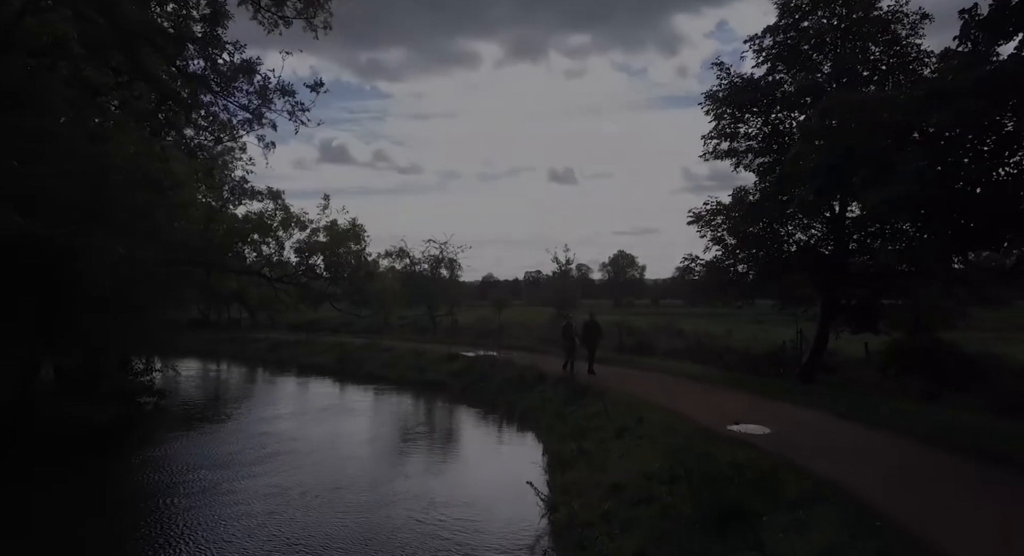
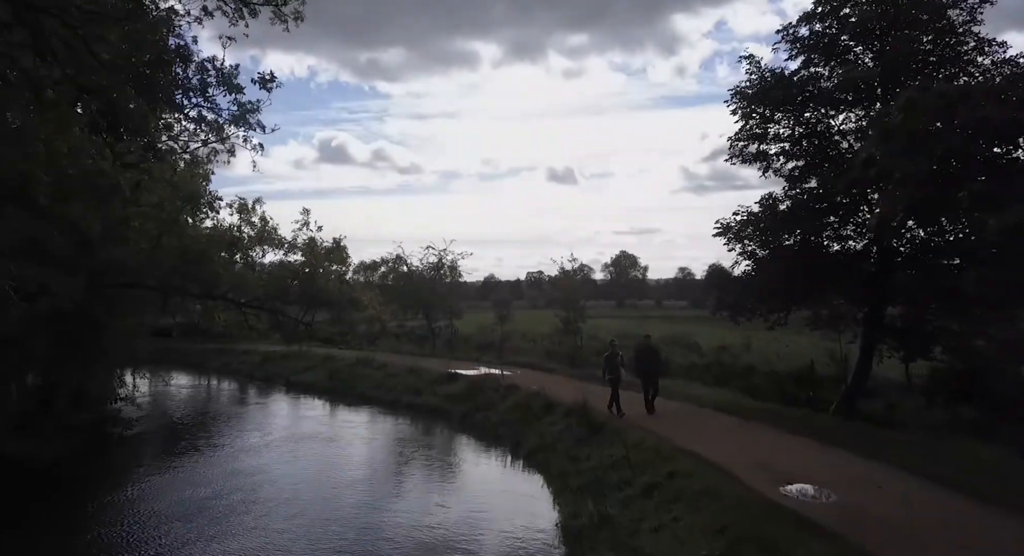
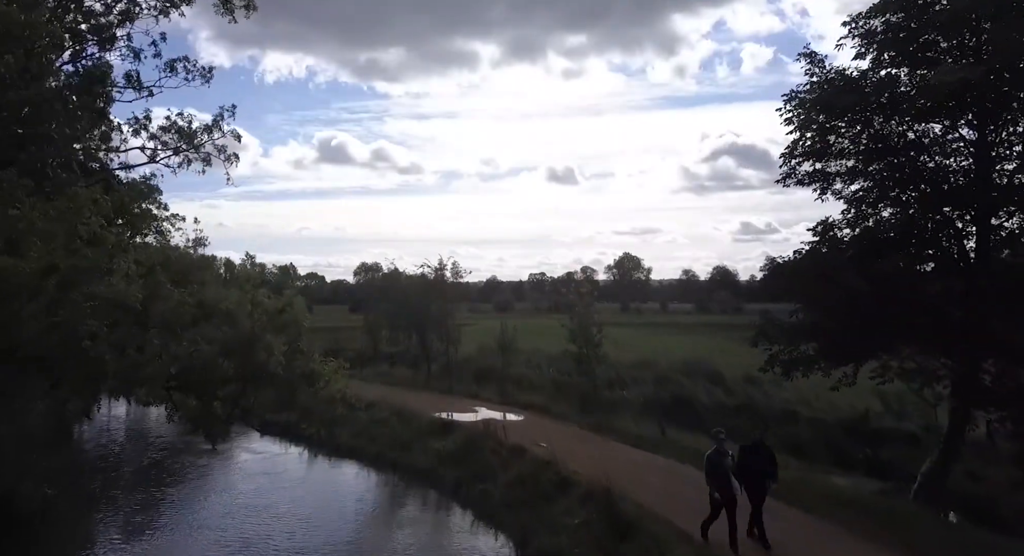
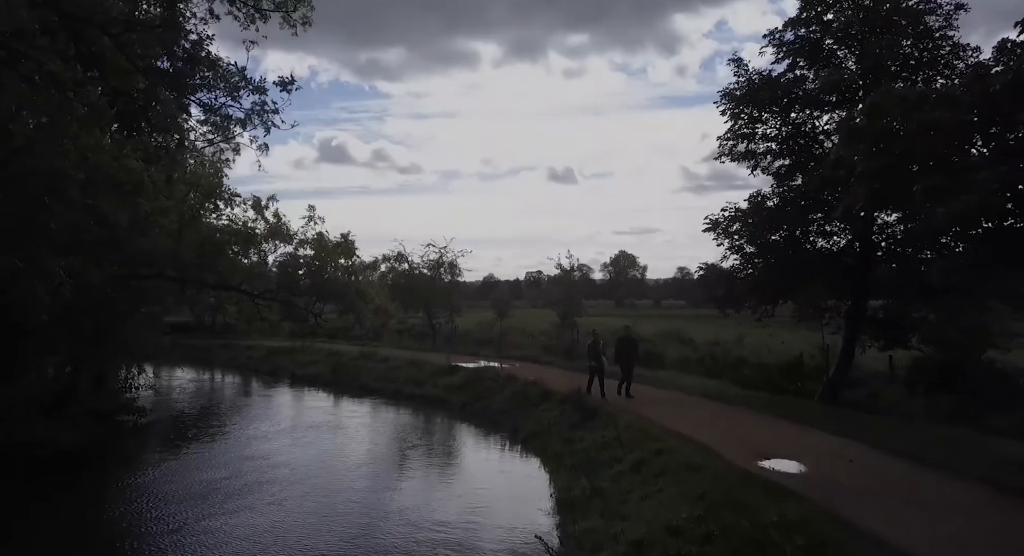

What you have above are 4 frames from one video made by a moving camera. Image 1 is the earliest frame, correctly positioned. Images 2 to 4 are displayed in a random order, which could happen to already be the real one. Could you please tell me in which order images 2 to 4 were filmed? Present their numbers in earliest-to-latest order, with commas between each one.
4, 2, 3
